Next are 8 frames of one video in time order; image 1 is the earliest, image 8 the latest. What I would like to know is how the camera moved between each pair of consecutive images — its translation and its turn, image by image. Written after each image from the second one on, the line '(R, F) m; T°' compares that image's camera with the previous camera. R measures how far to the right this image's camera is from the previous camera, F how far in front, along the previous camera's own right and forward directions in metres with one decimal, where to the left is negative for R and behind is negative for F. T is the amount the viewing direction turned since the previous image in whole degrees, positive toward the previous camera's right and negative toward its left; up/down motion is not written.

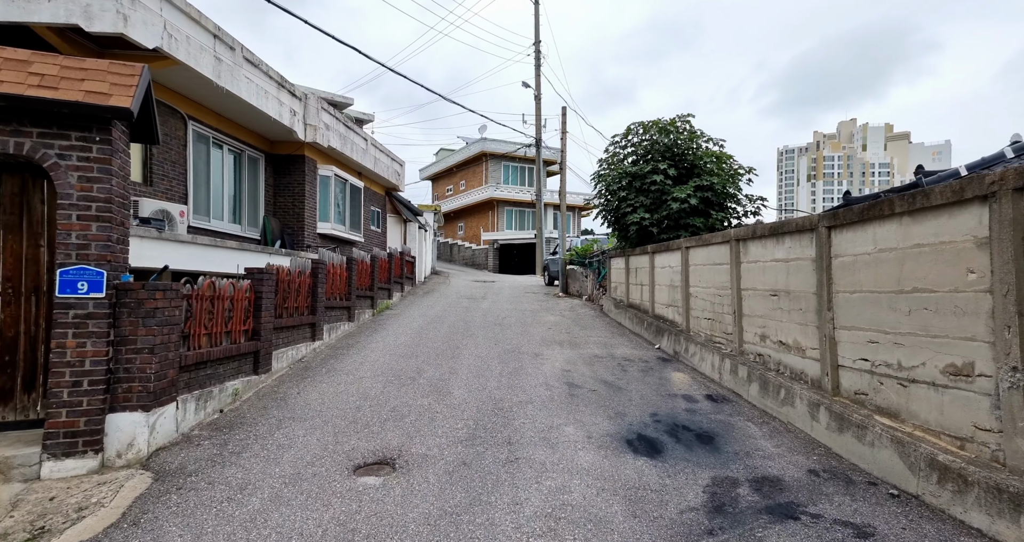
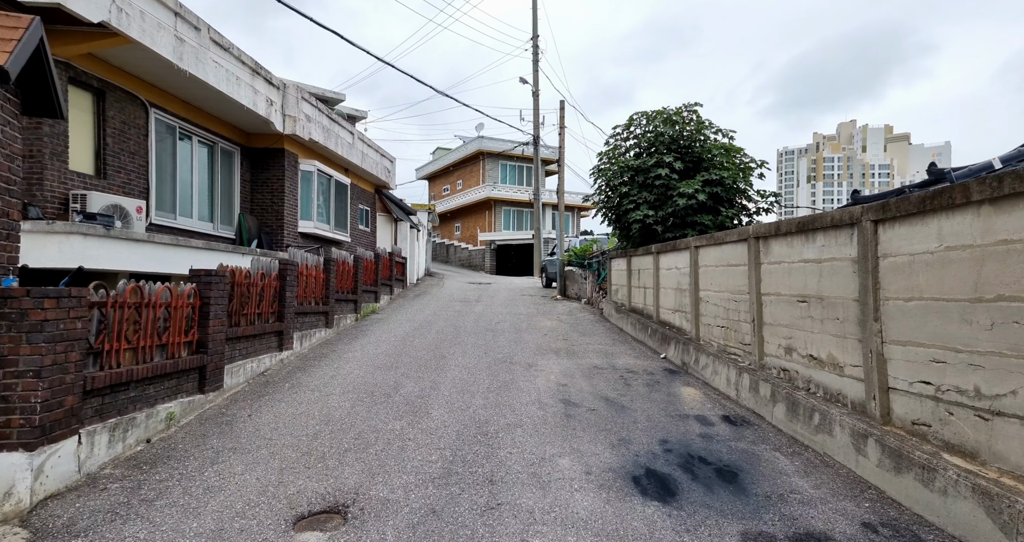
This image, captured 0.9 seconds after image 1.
(+0.1, +0.8) m; 0°
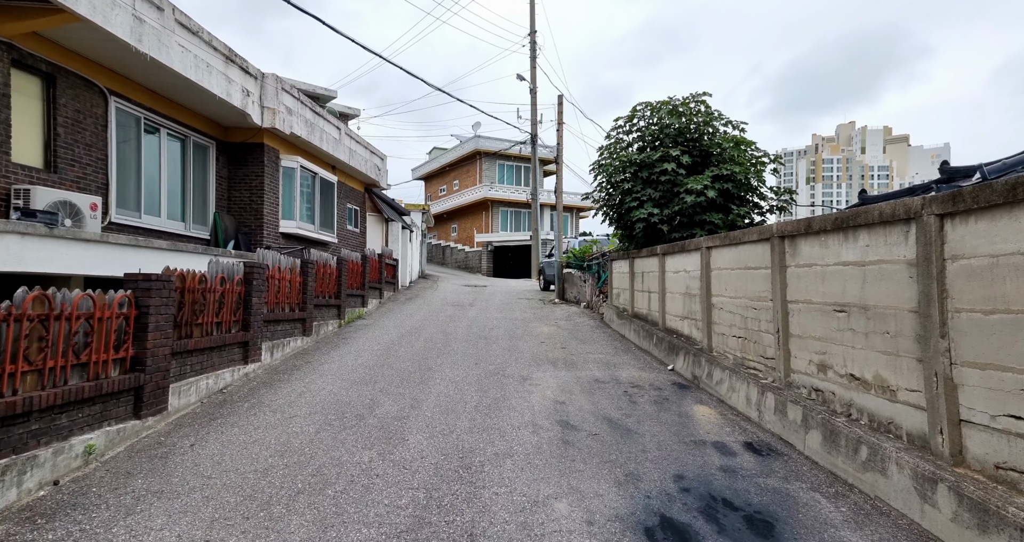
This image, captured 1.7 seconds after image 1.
(+0.1, +0.7) m; 0°
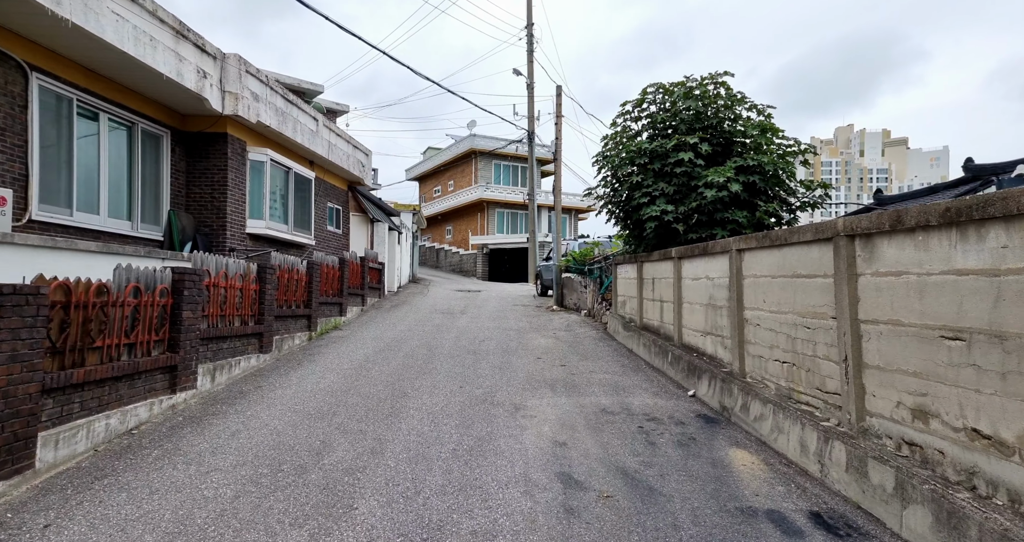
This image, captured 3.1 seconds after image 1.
(+0.1, +1.1) m; 0°
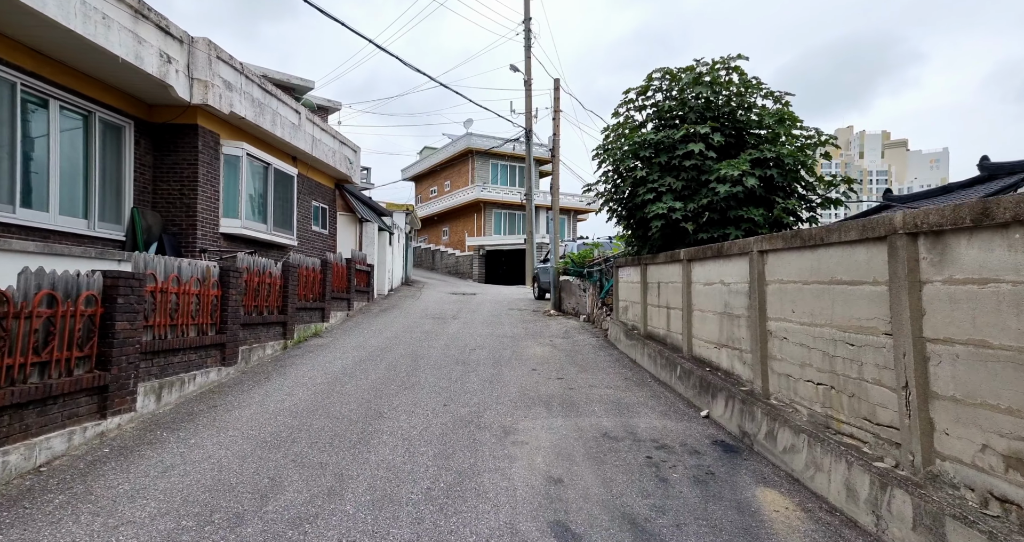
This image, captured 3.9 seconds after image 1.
(+0.1, +0.7) m; 0°
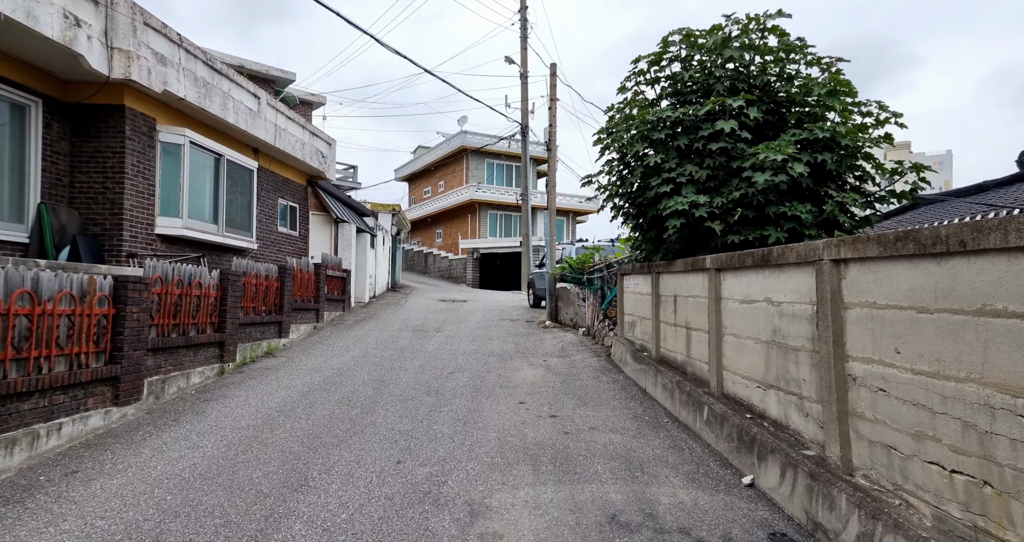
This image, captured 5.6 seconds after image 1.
(+0.2, +1.4) m; 0°
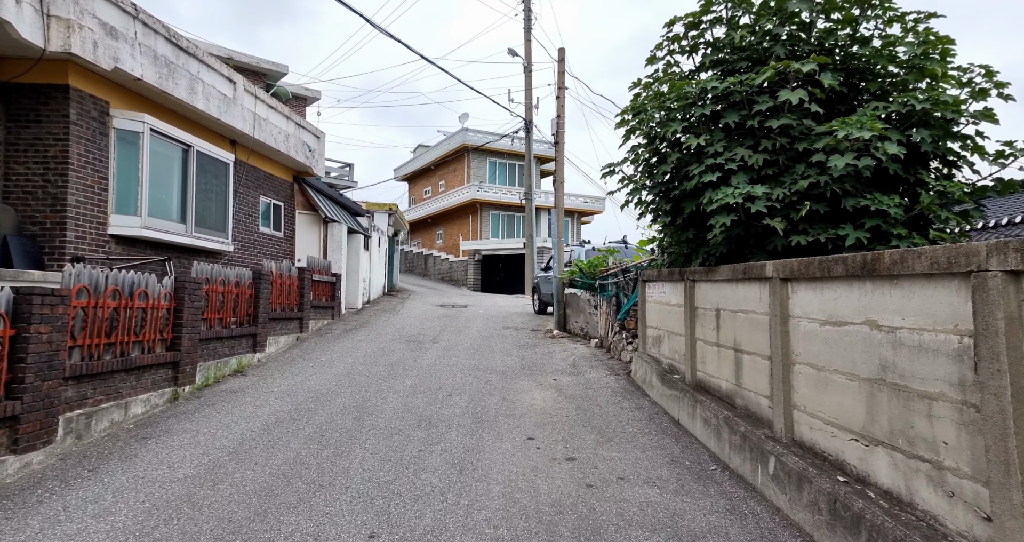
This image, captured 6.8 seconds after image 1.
(-0.1, +1.1) m; 0°
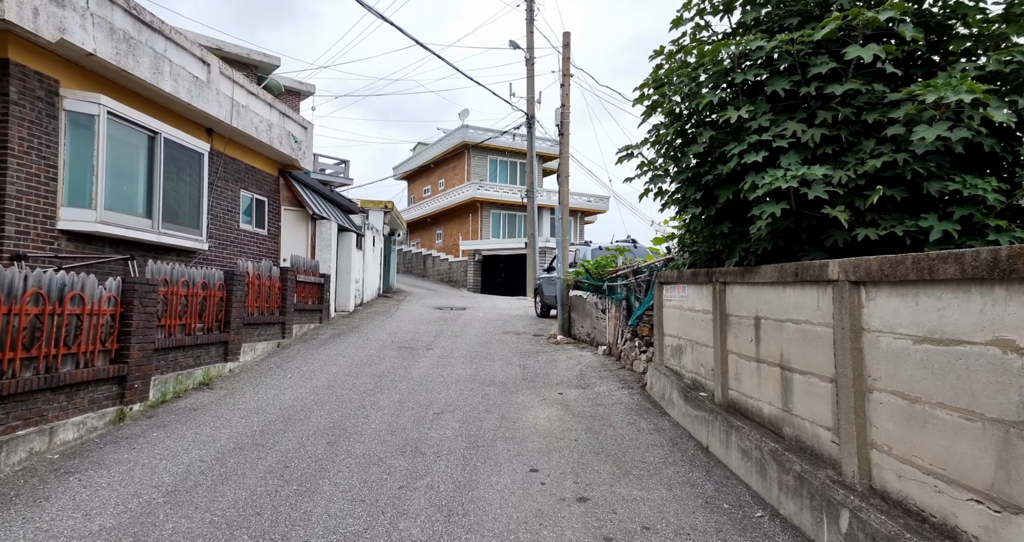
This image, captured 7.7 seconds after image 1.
(0.0, +0.8) m; 0°
